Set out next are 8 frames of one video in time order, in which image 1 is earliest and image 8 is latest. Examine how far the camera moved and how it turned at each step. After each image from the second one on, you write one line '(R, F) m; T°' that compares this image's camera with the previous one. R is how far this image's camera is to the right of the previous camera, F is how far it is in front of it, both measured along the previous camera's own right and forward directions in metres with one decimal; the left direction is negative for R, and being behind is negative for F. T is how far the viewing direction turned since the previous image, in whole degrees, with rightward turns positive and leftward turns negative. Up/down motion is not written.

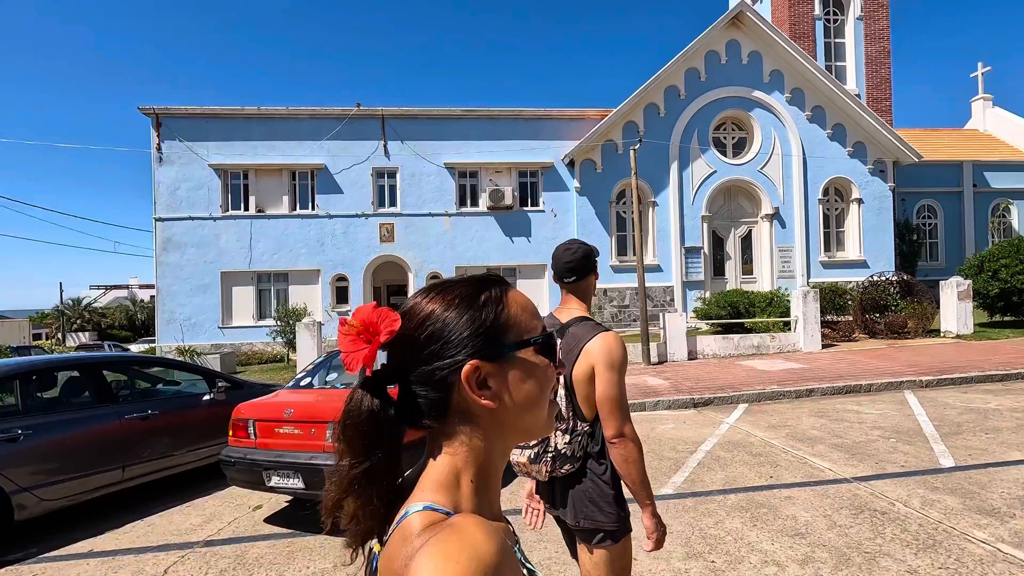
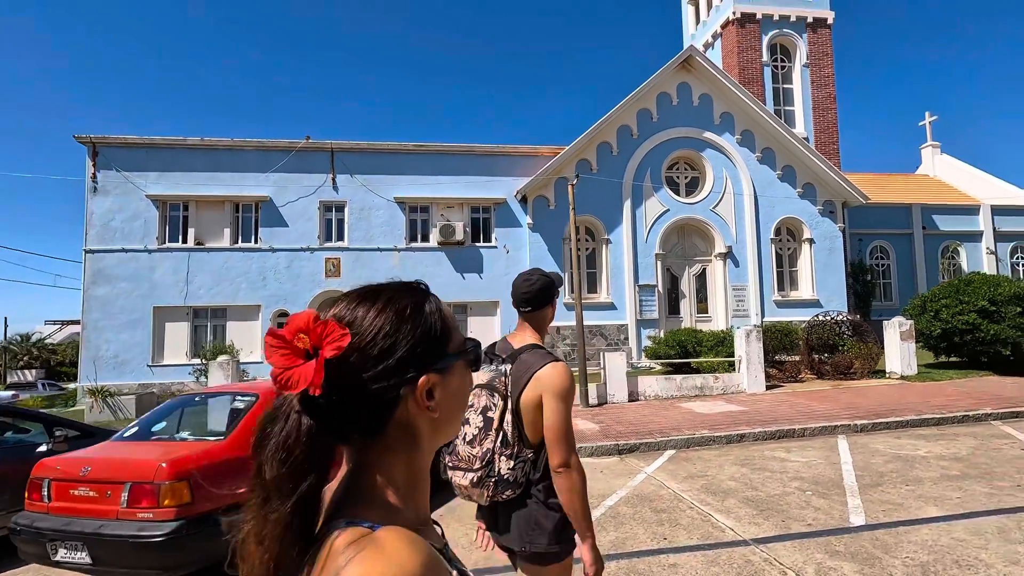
(+0.9, +0.4) m; +2°
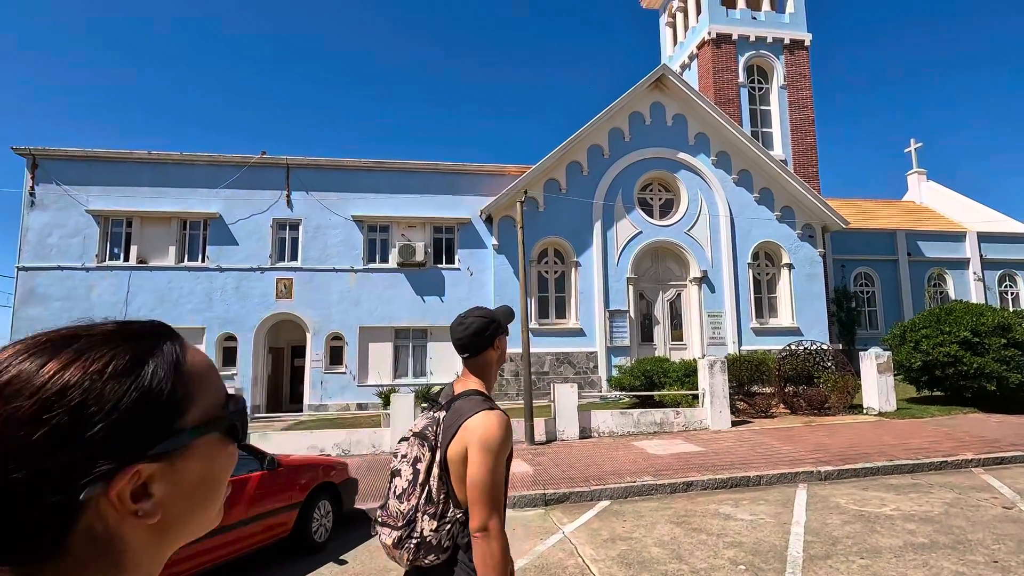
(+1.0, +0.9) m; 0°
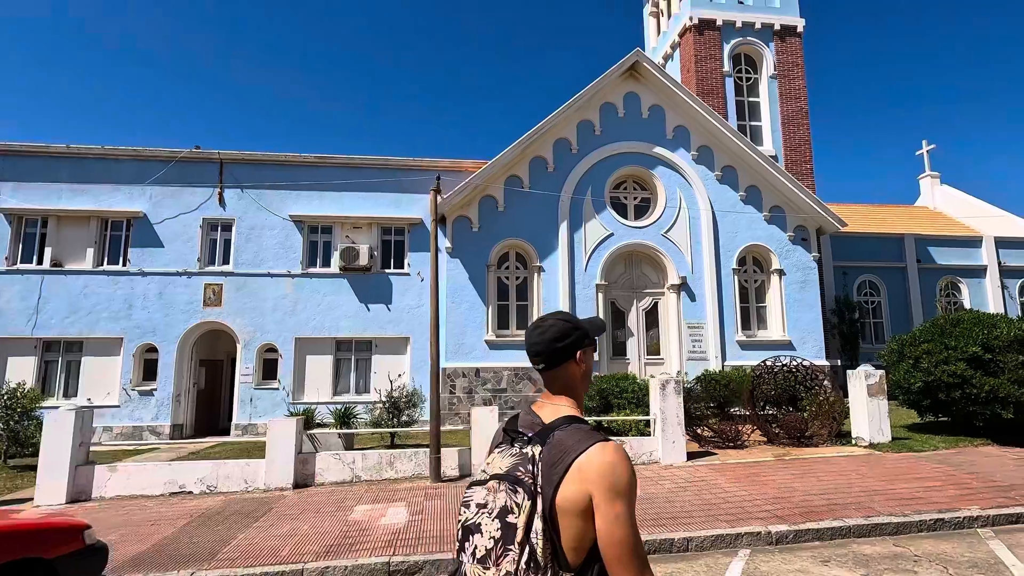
(+1.7, +1.7) m; -1°
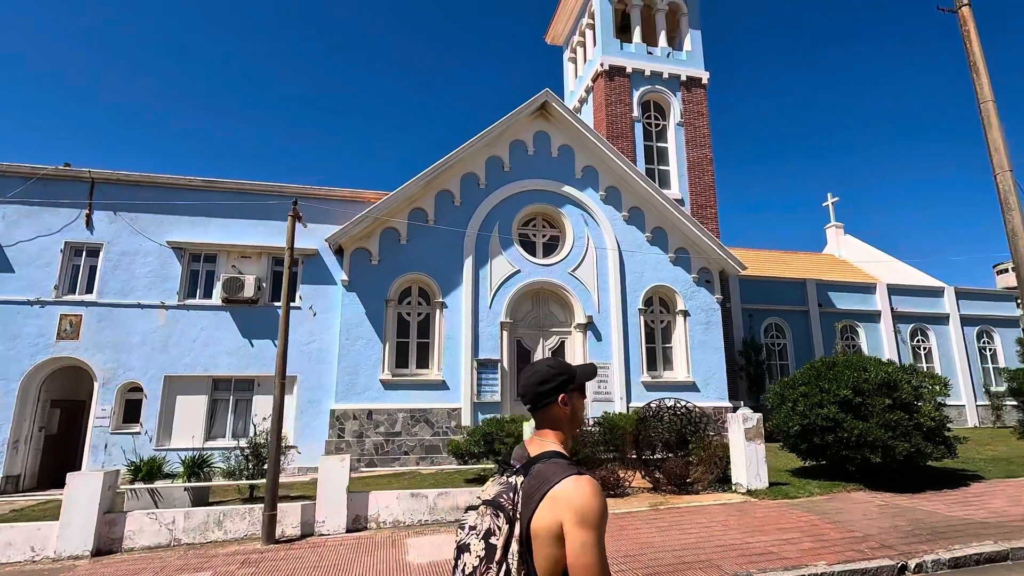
(+1.3, +0.5) m; +6°
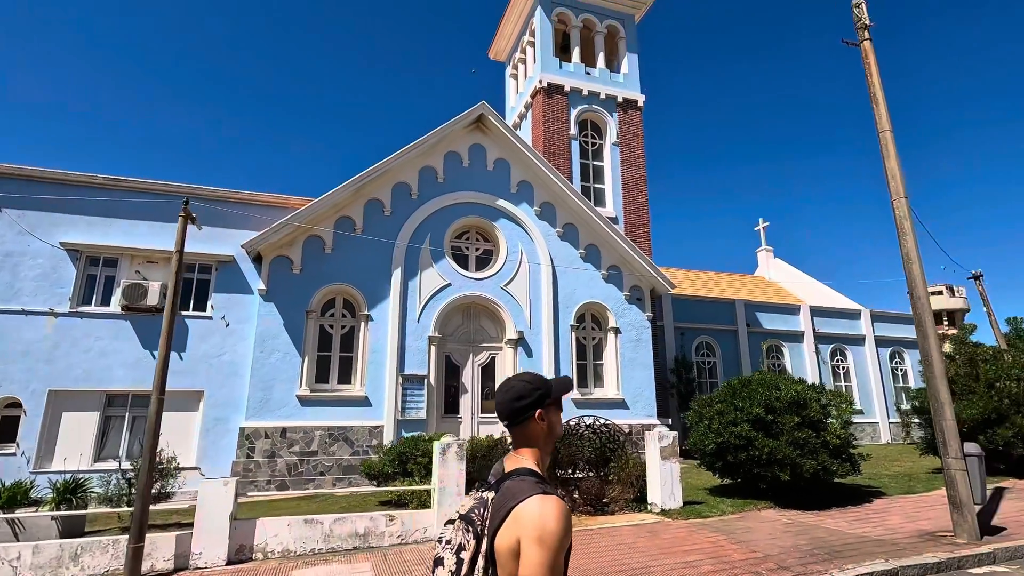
(+0.6, +0.3) m; +5°
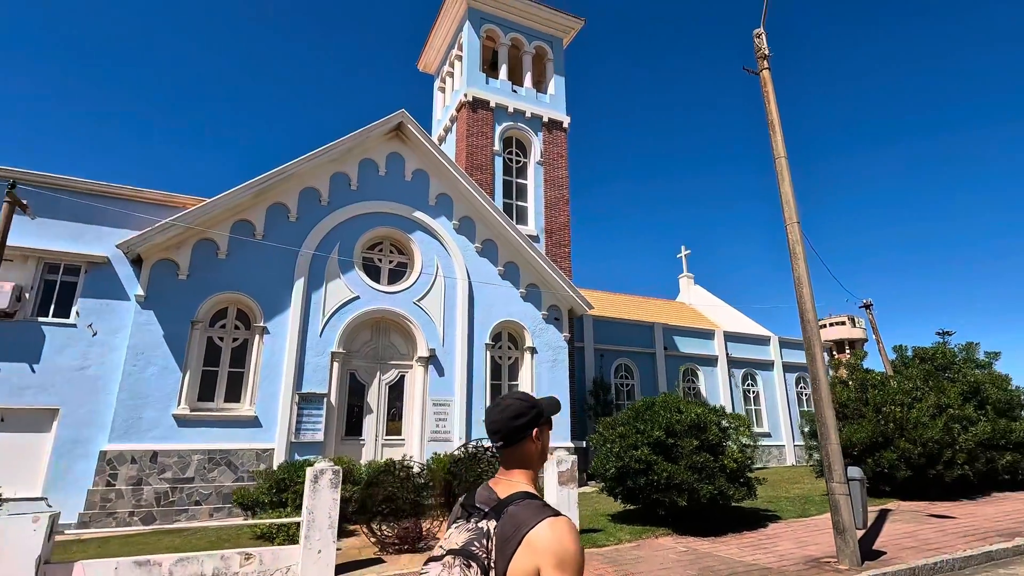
(+0.6, +0.5) m; +7°
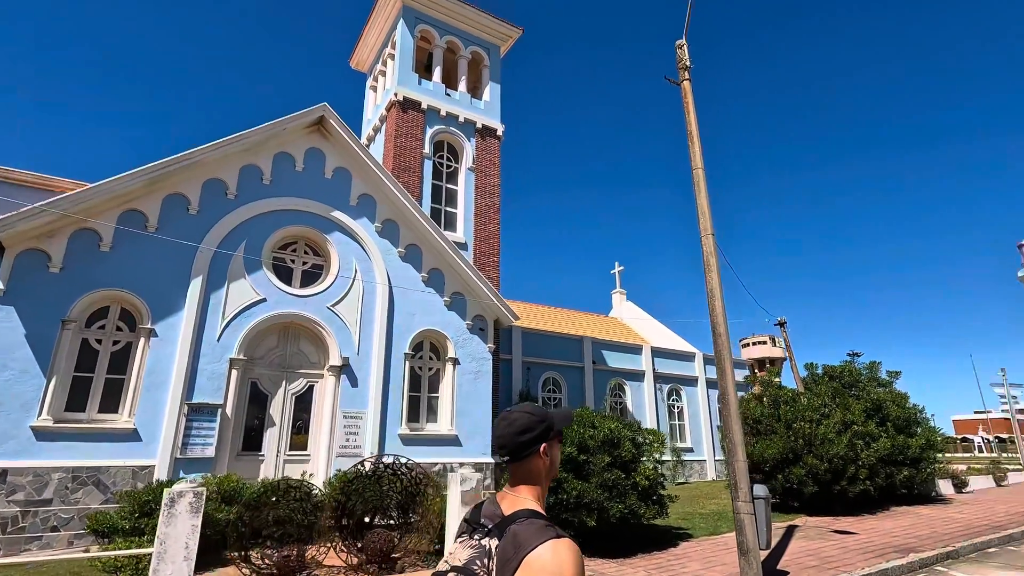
(+0.5, +0.5) m; +6°
